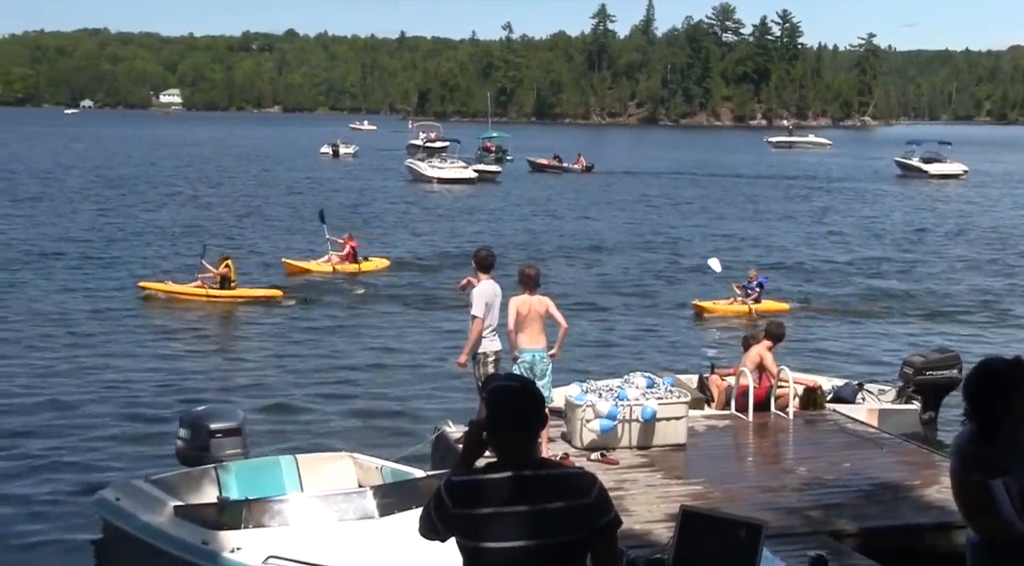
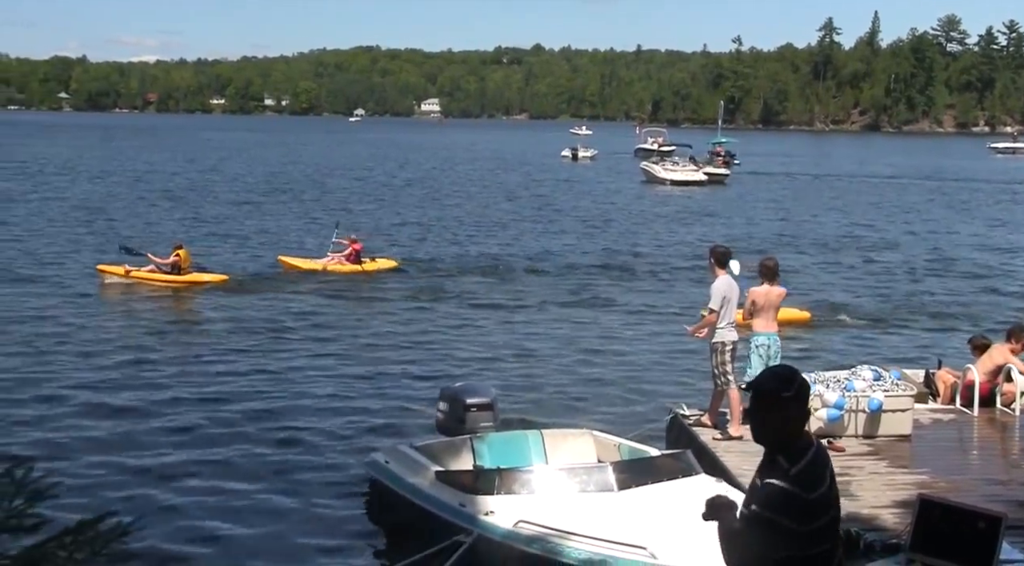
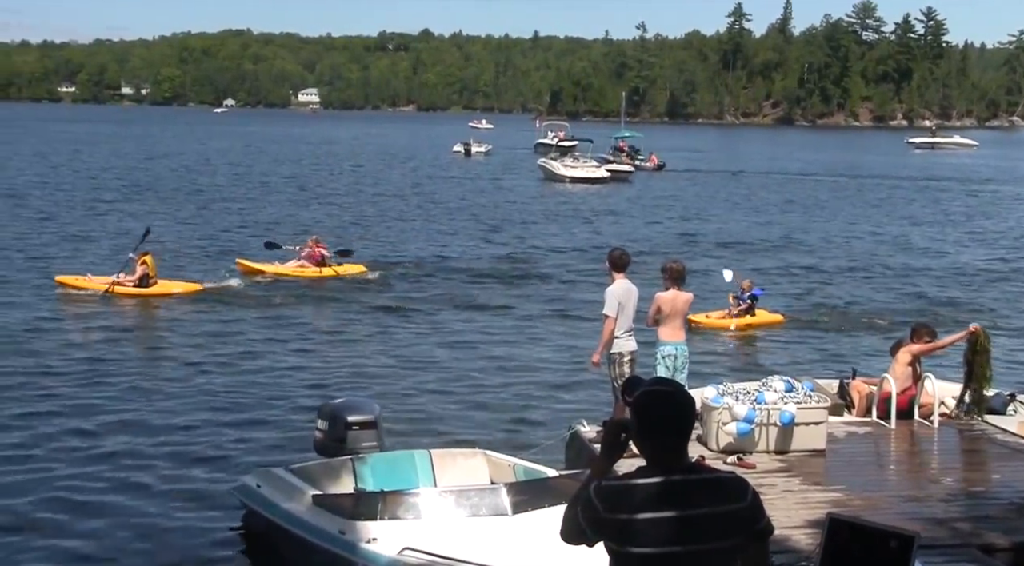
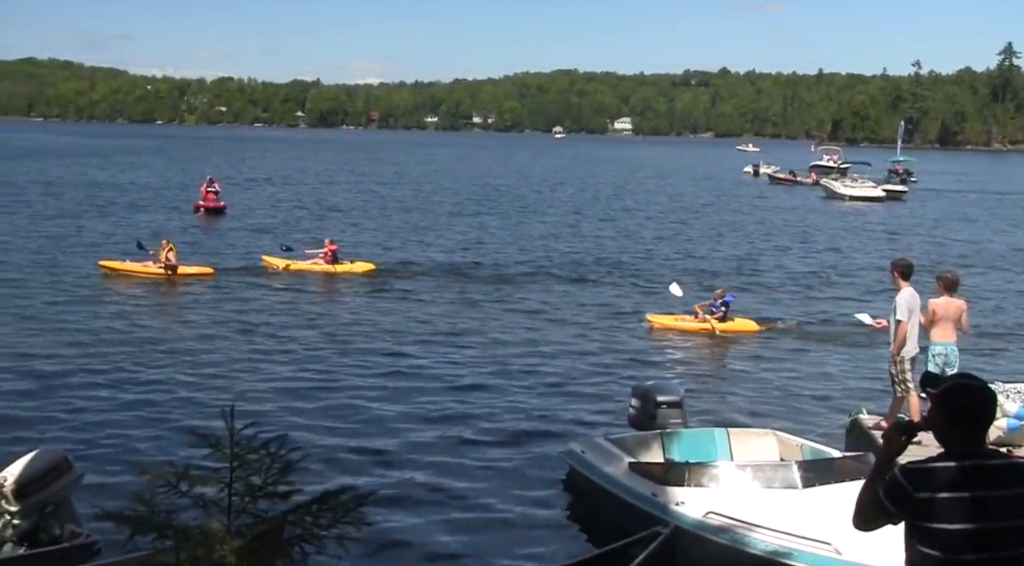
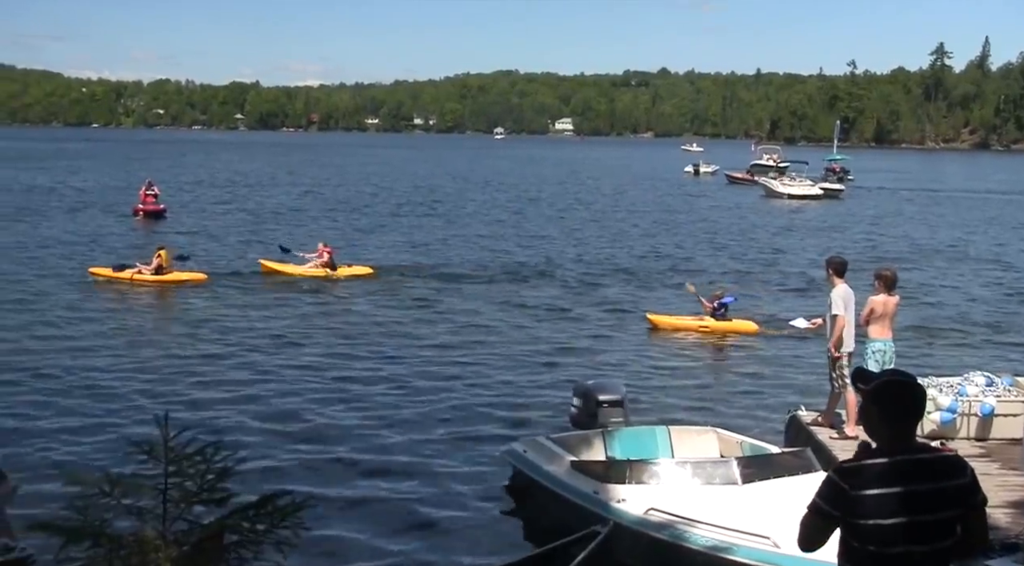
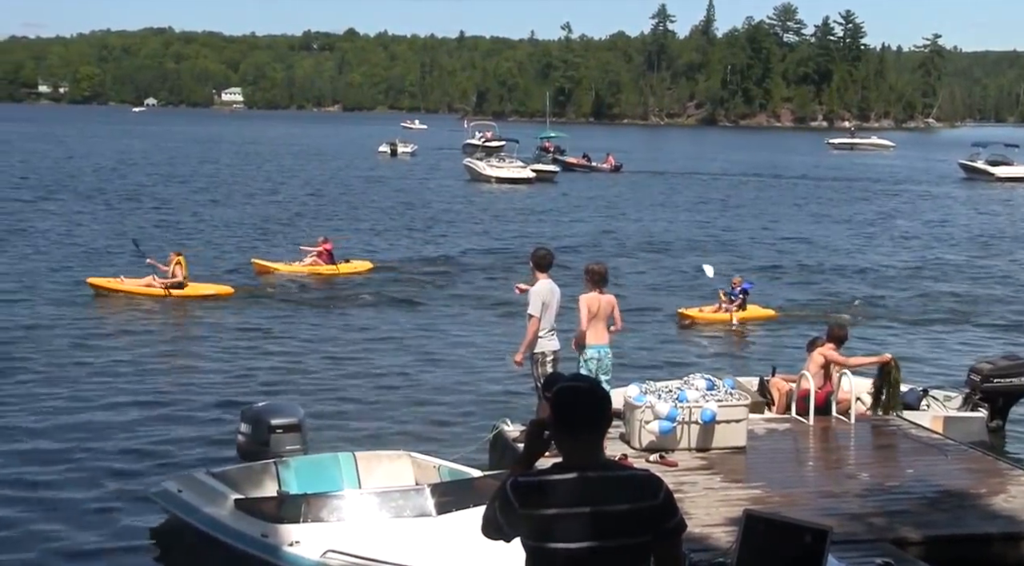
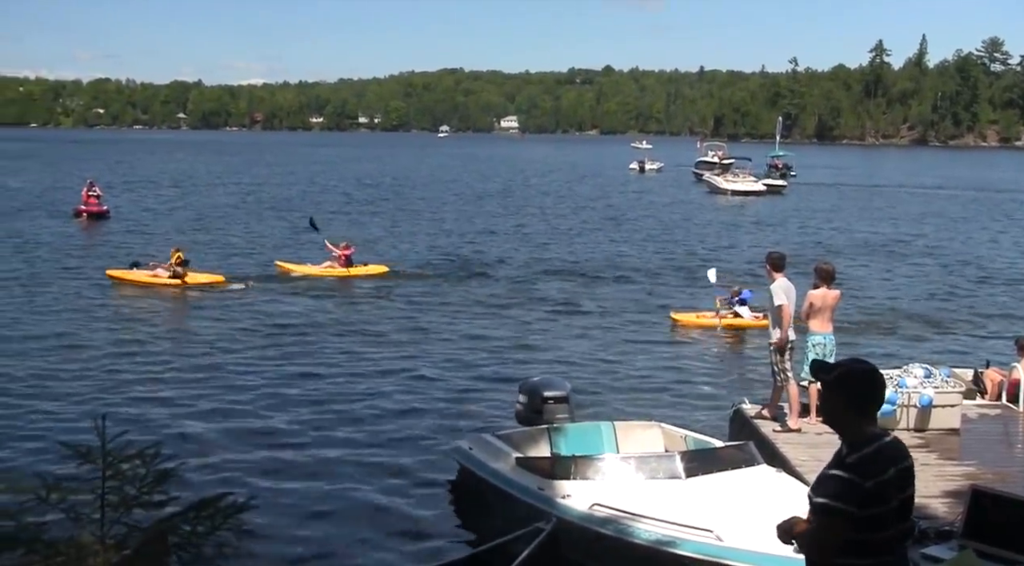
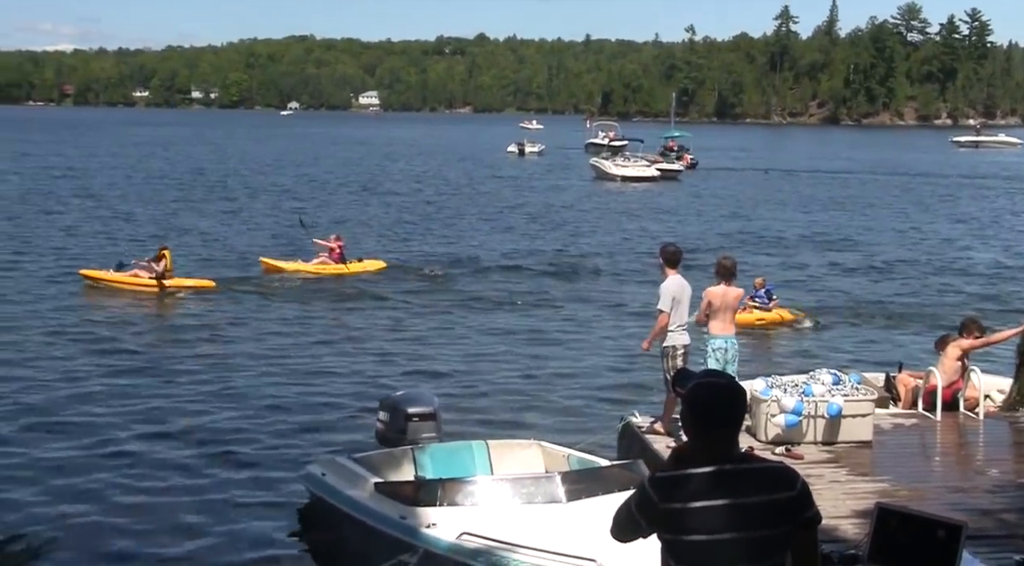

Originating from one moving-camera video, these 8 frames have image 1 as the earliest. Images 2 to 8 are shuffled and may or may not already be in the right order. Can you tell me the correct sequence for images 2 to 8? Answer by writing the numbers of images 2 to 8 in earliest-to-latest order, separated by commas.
6, 3, 8, 2, 7, 5, 4
